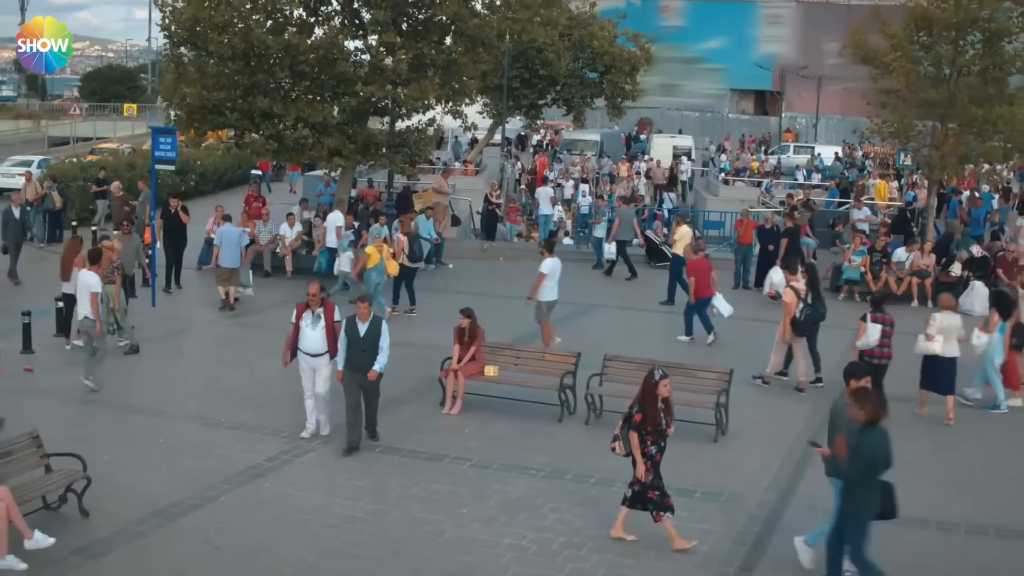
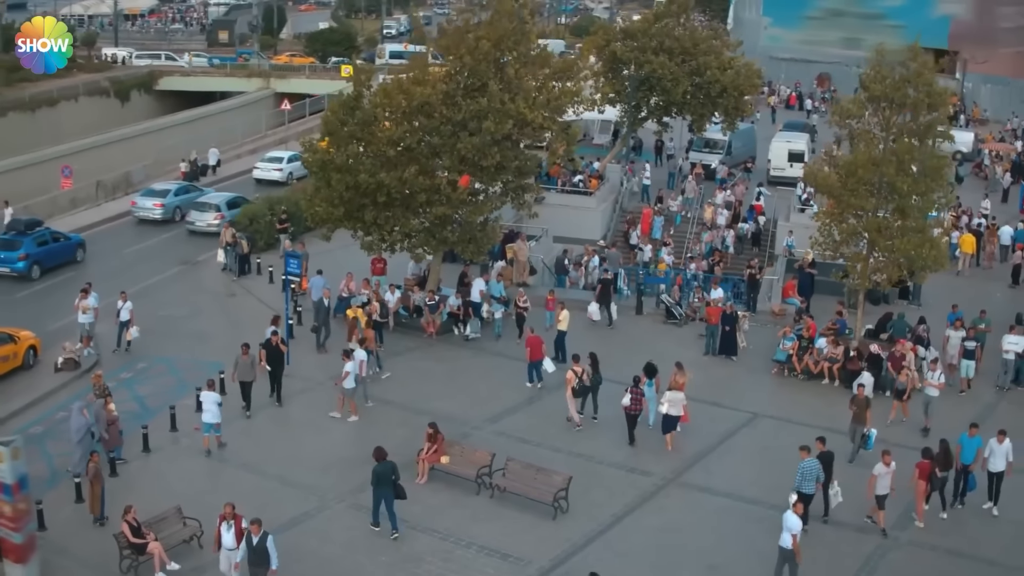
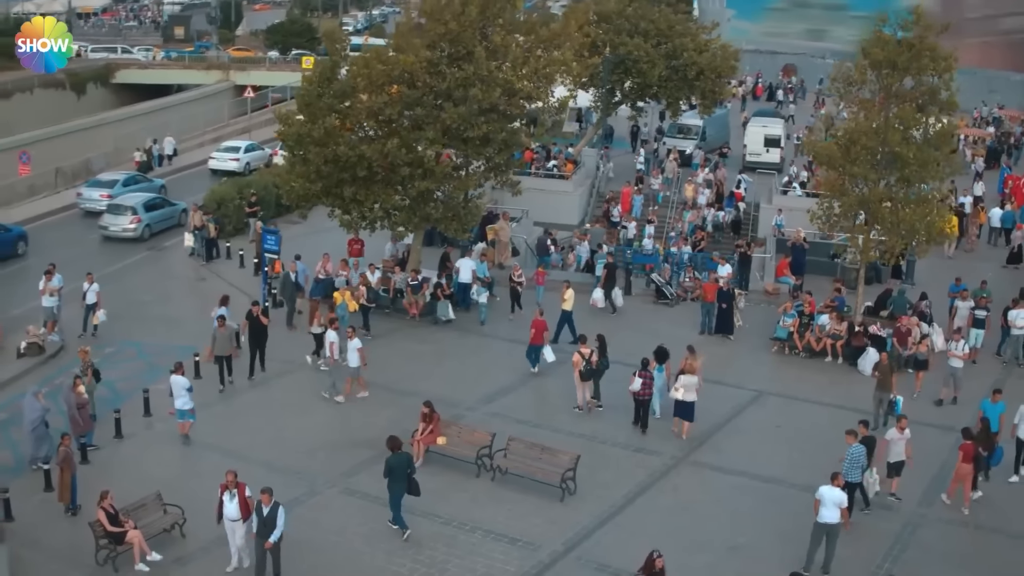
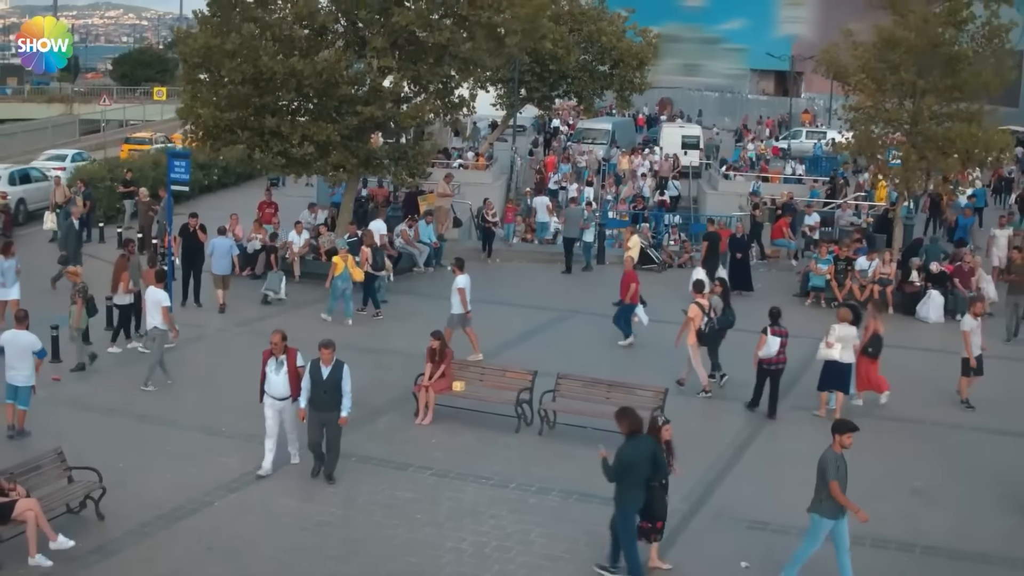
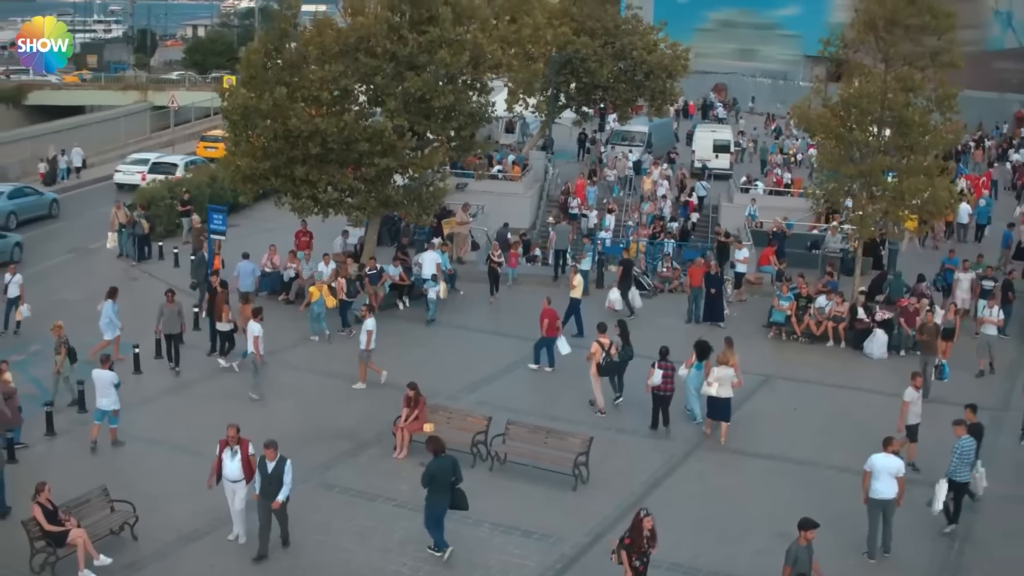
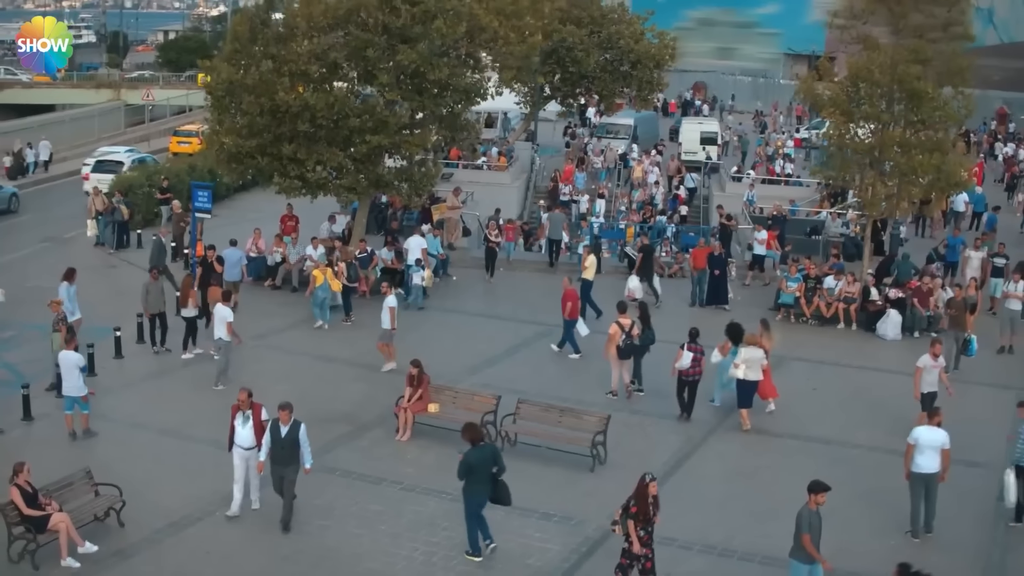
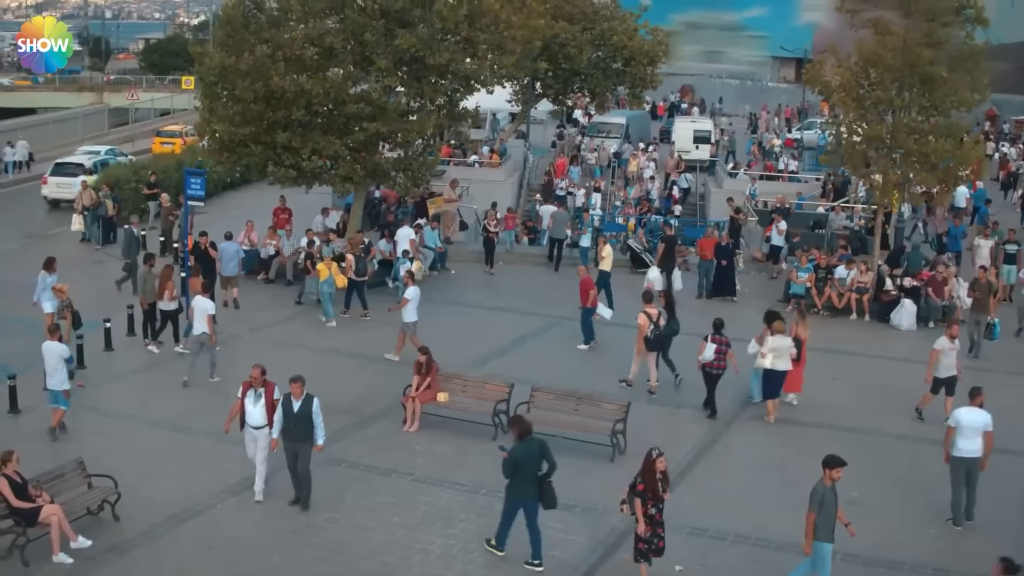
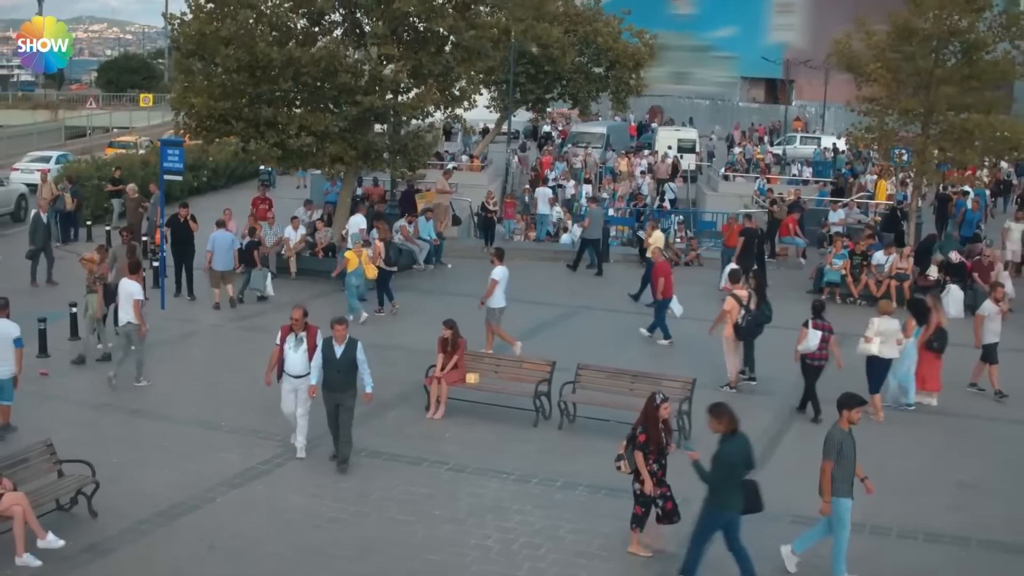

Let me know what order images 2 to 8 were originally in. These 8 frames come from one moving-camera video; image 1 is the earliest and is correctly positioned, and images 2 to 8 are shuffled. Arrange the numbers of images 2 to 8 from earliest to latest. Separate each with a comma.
8, 4, 7, 6, 5, 3, 2
